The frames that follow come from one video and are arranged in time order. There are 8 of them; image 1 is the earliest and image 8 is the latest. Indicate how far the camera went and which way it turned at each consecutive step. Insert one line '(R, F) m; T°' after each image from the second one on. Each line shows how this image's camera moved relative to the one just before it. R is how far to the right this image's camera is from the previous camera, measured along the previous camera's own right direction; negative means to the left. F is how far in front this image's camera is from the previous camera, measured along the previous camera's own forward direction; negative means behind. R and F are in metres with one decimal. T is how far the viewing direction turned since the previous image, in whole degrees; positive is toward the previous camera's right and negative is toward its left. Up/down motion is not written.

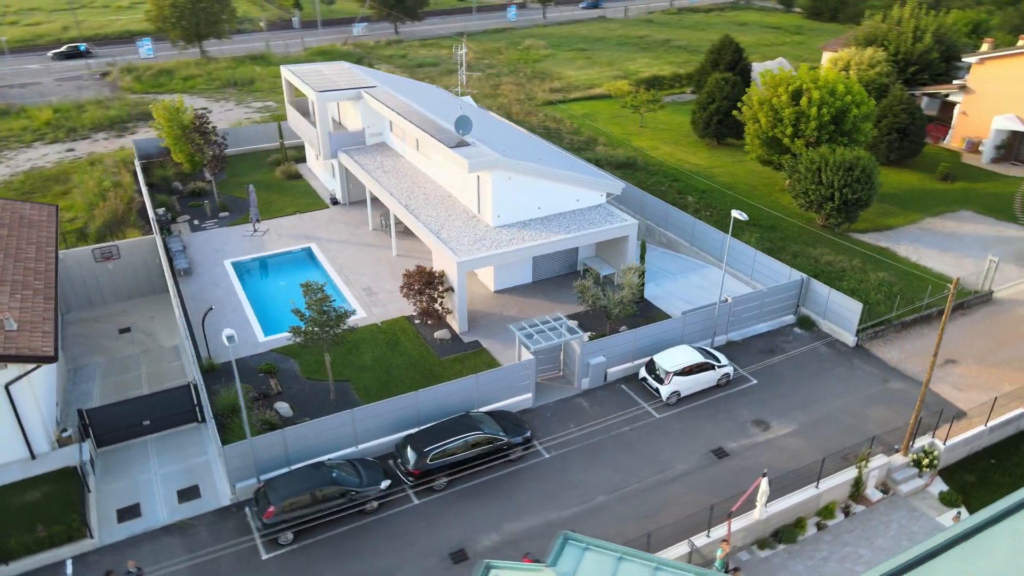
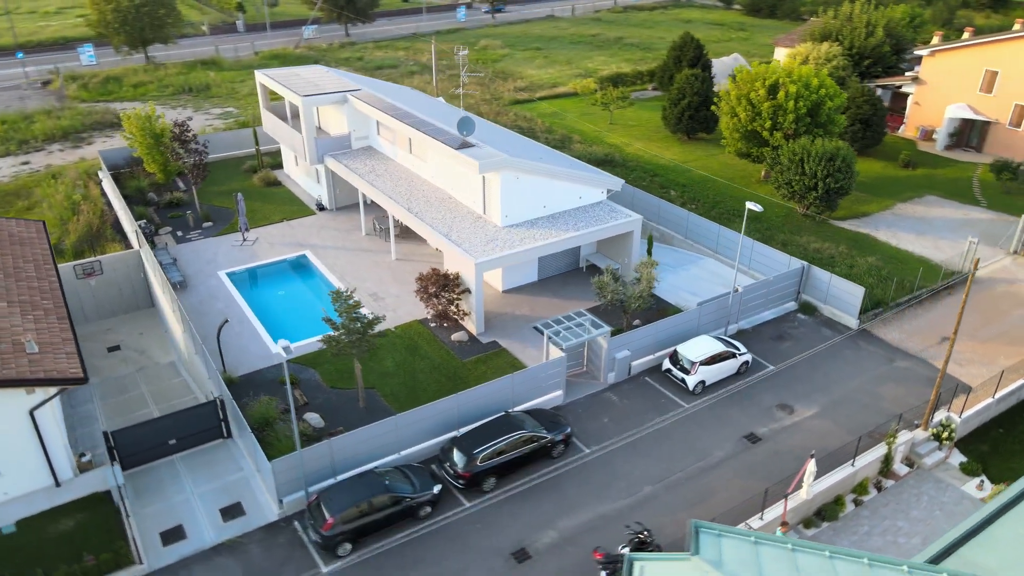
(-2.6, 0.0) m; +5°
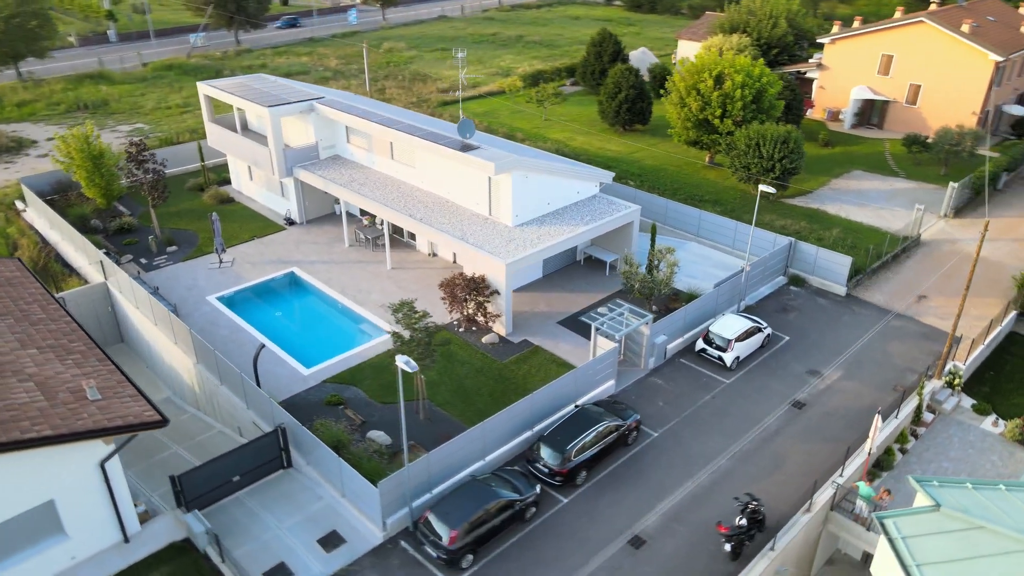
(-5.1, +0.2) m; +10°
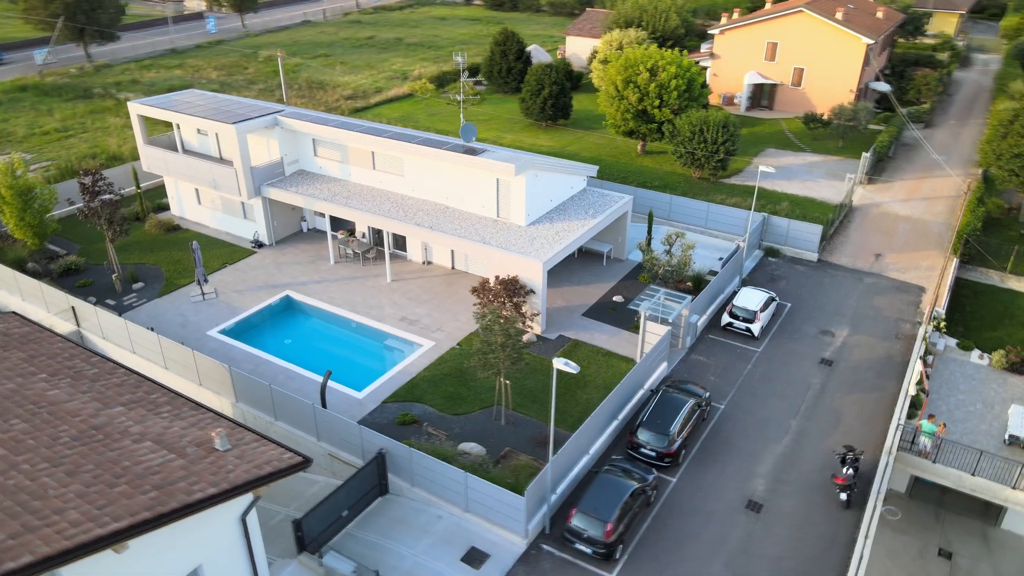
(-6.3, +0.4) m; +12°
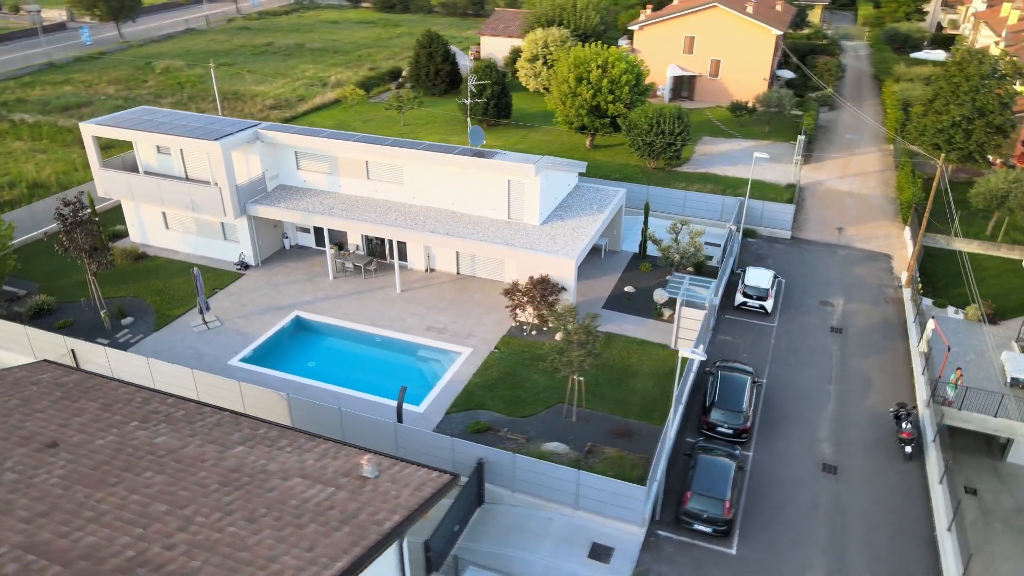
(-5.2, +0.3) m; +10°
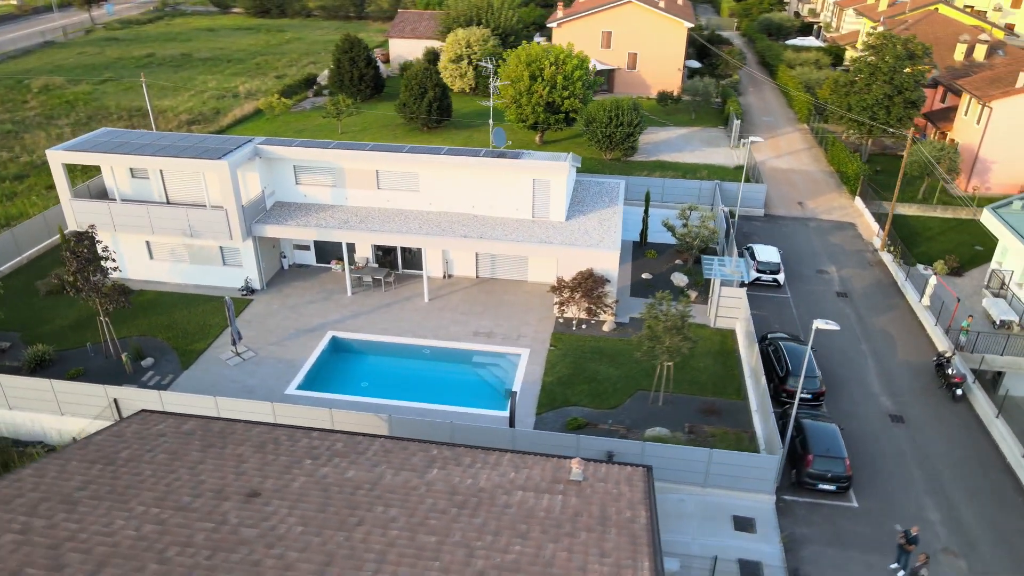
(-6.3, +0.5) m; +11°
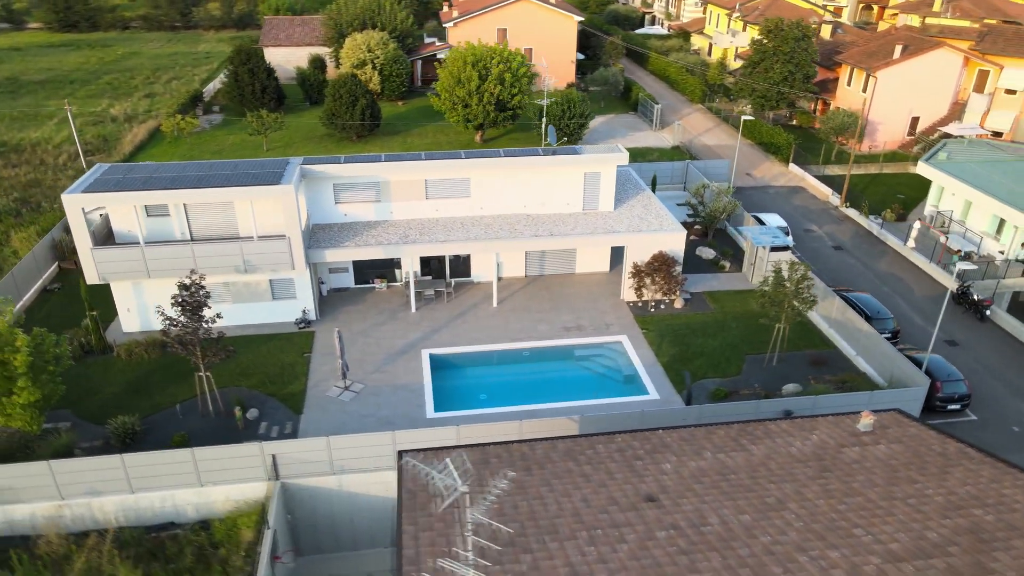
(-9.5, +1.0) m; +15°
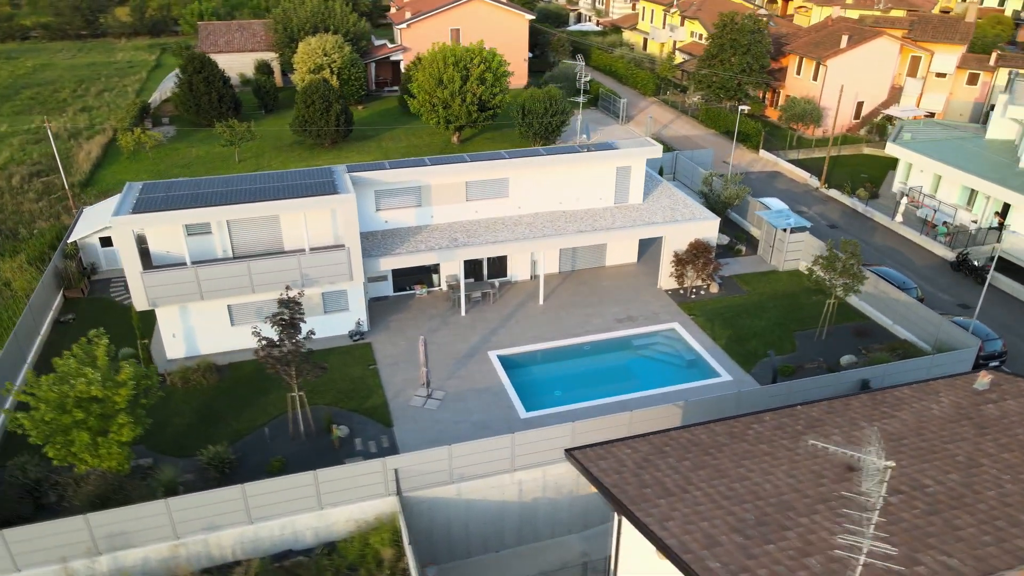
(-5.2, +0.2) m; +8°
